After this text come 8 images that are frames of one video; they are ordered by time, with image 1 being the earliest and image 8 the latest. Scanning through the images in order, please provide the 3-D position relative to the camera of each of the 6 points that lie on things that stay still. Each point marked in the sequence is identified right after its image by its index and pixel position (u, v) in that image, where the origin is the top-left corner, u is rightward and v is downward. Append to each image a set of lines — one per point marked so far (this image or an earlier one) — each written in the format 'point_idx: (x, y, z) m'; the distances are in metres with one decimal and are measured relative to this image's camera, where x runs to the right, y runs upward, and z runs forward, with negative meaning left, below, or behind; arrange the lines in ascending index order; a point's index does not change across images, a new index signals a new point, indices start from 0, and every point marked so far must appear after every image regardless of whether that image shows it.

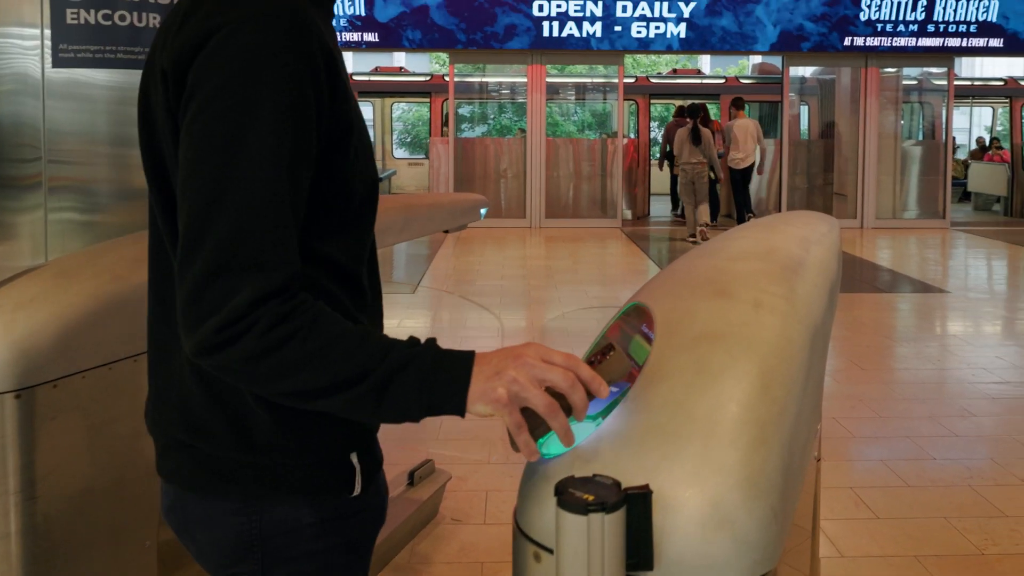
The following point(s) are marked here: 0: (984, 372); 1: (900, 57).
0: (+2.9, -0.5, +3.6) m
1: (+4.4, +2.6, +6.9) m
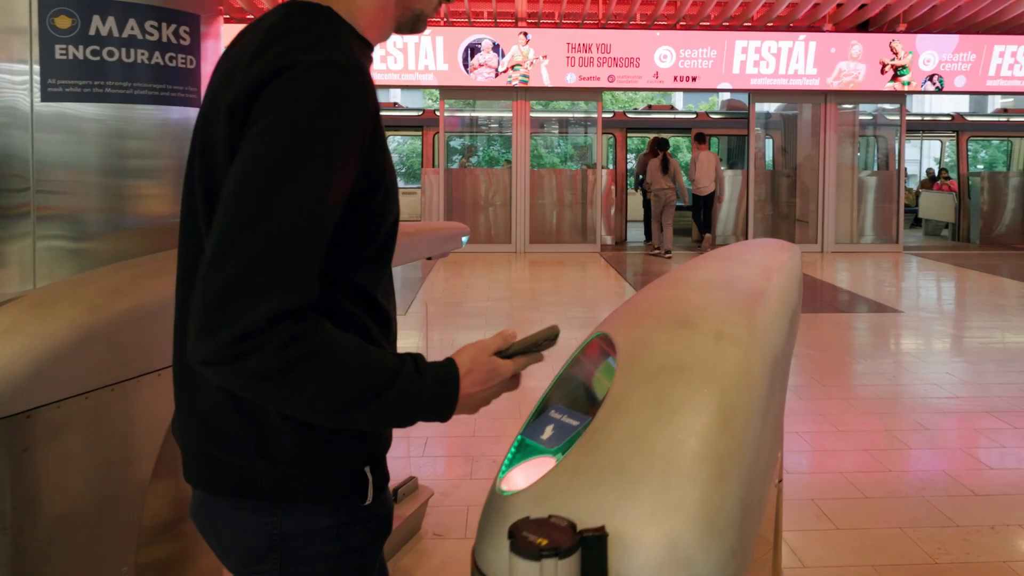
0: (+2.8, -0.6, +3.9) m
1: (+4.2, +2.4, +7.4) m
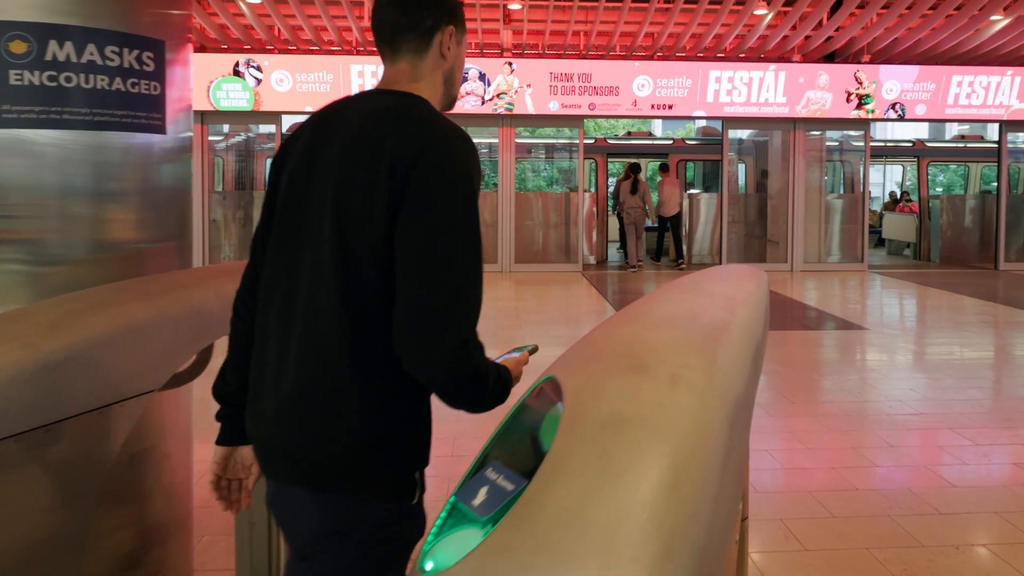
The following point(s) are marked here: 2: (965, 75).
0: (+2.7, -0.7, +4.2) m
1: (+4.0, +2.1, +7.7) m
2: (+4.9, +2.3, +6.4) m
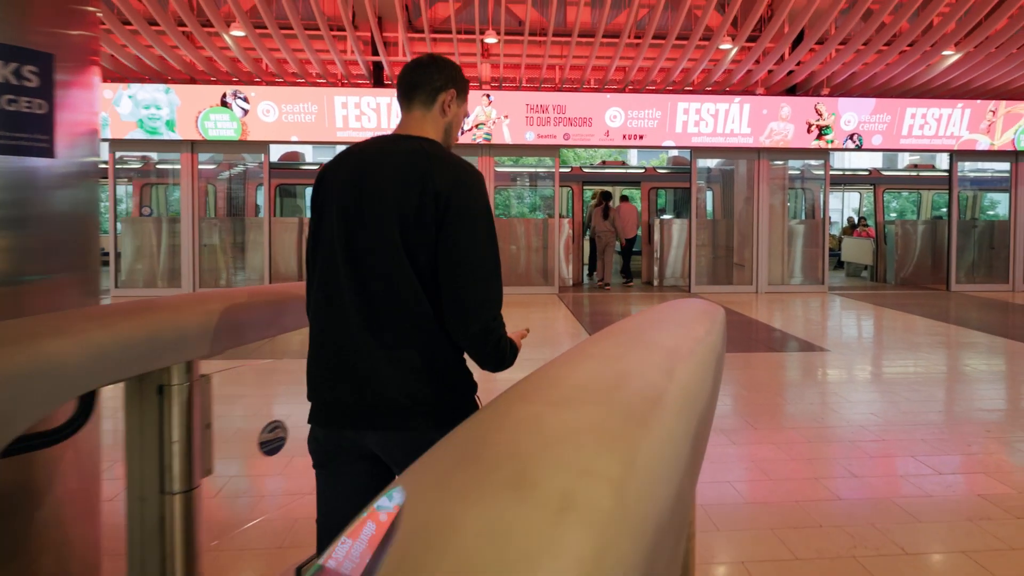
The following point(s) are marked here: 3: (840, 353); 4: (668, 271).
0: (+2.5, -0.9, +4.4) m
1: (+3.7, +1.8, +8.1) m
2: (+4.6, +2.1, +6.8) m
3: (+3.1, -0.6, +5.6) m
4: (+2.5, +0.3, +9.4) m
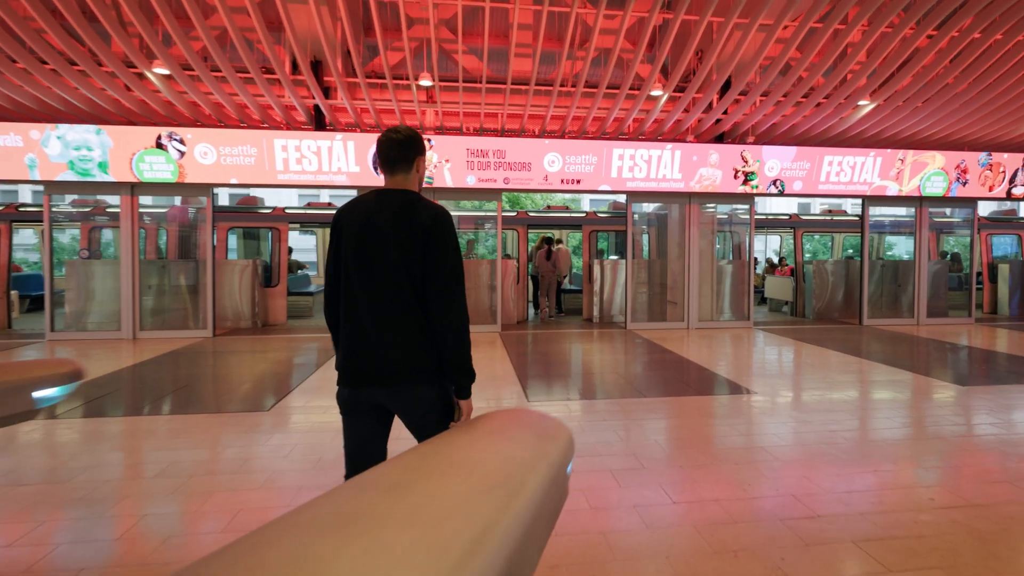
0: (+2.0, -1.2, +4.6) m
1: (+2.9, +1.3, +8.5) m
2: (+3.9, +1.6, +7.2) m
3: (+2.5, -1.0, +5.9) m
4: (+1.7, -0.3, +9.6) m
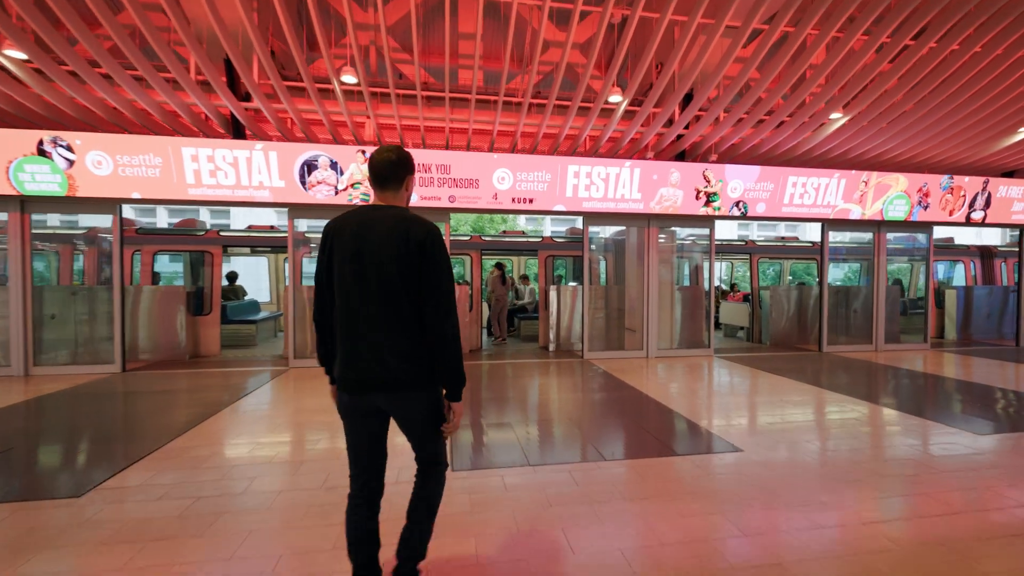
0: (+1.6, -1.4, +4.0) m
1: (+2.2, +1.0, +8.1) m
2: (+3.3, +1.3, +6.9) m
3: (+2.0, -1.3, +5.3) m
4: (+0.9, -0.7, +9.1) m
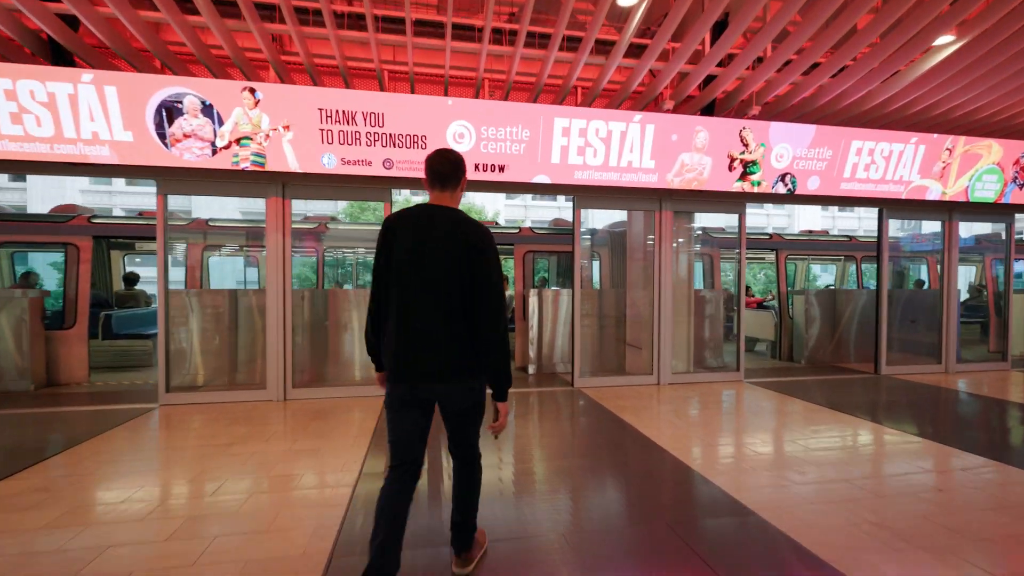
0: (+1.4, -1.4, +2.1) m
1: (+1.9, +0.9, +6.3) m
2: (+3.0, +1.3, +5.1) m
3: (+1.8, -1.3, +3.5) m
4: (+0.5, -0.8, +7.2) m
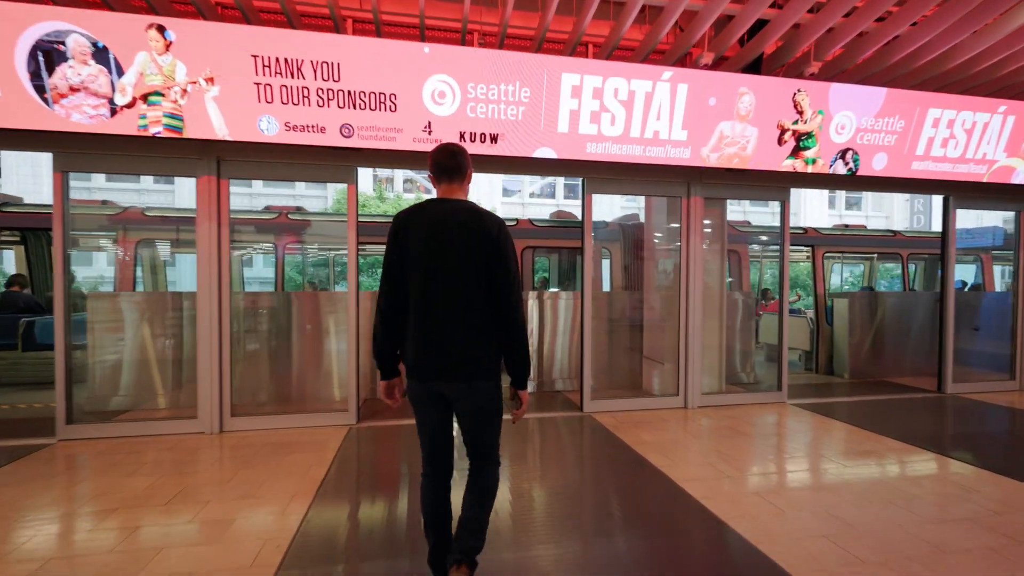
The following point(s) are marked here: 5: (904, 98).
0: (+1.4, -1.5, +1.2) m
1: (+1.9, +0.9, +5.3) m
2: (+3.0, +1.2, +4.2) m
3: (+1.7, -1.3, +2.5) m
4: (+0.5, -0.8, +6.2) m
5: (+2.7, +1.3, +4.1) m
